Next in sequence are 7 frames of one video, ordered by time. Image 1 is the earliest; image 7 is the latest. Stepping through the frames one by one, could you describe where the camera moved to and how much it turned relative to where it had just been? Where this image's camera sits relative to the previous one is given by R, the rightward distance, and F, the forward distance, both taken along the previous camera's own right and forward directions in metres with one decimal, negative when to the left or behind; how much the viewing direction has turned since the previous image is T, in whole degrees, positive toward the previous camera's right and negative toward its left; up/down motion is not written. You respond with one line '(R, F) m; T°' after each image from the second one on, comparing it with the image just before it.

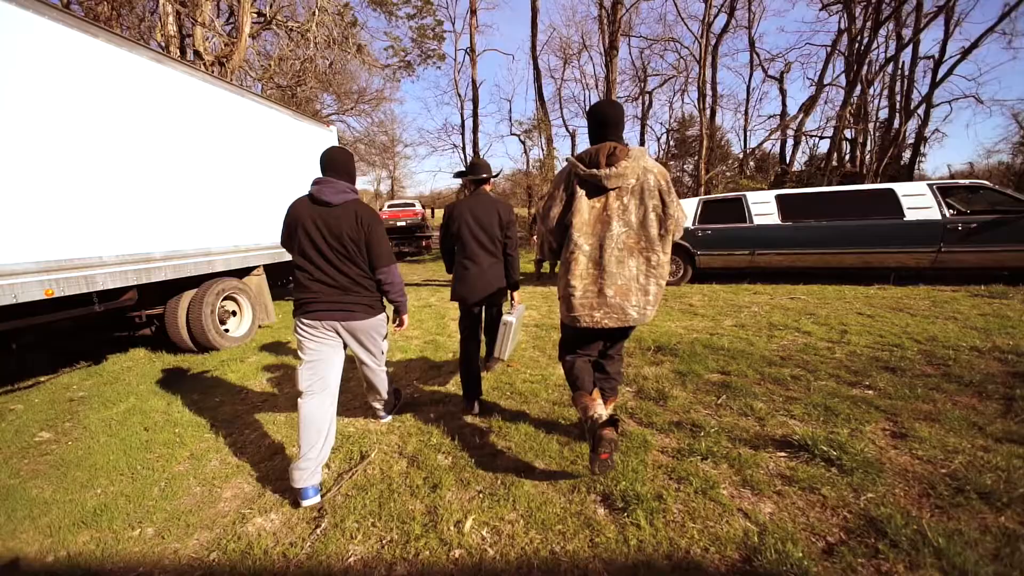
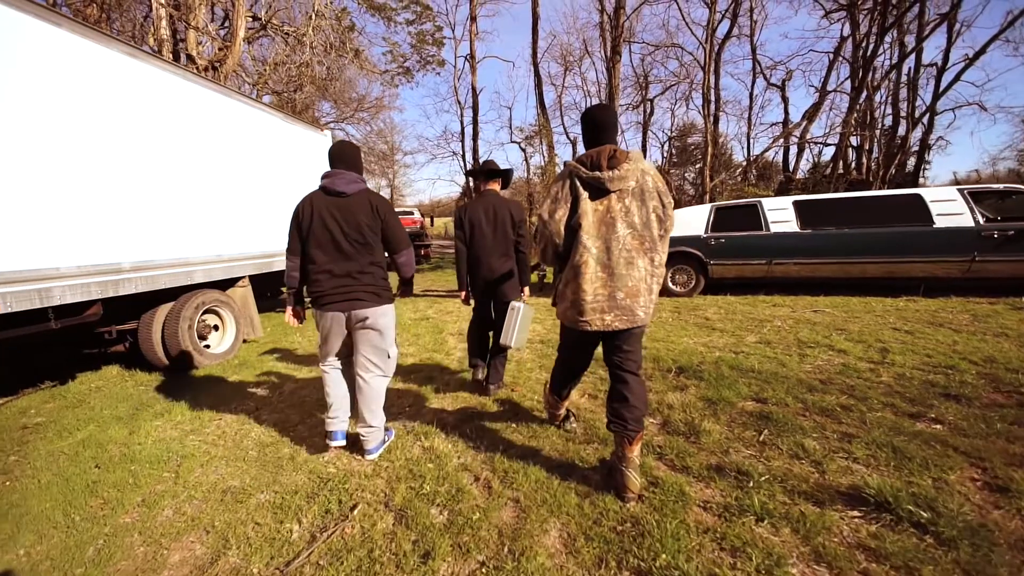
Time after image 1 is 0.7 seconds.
(0.0, +0.4) m; 0°
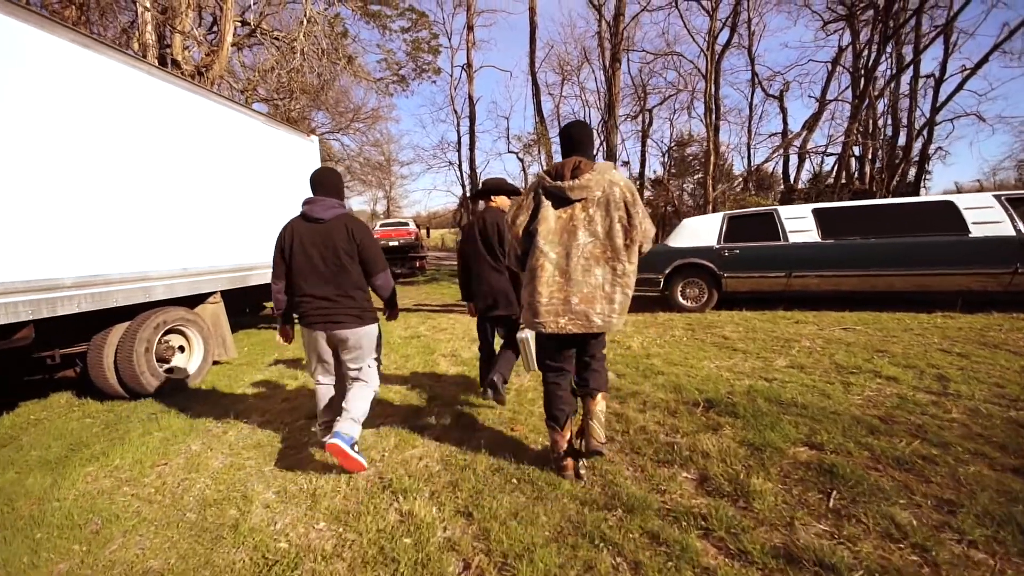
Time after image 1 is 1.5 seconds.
(0.0, +0.5) m; 0°
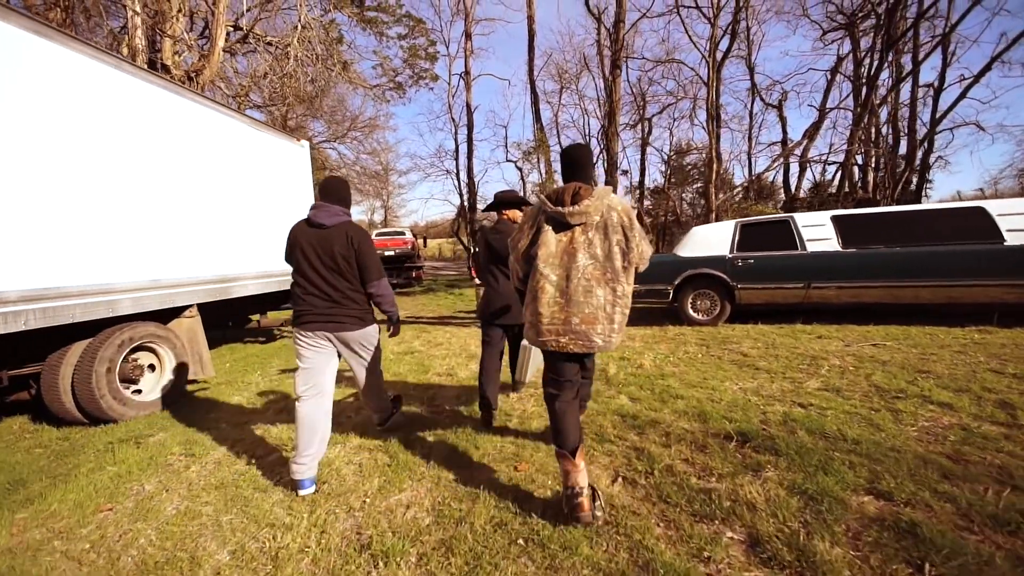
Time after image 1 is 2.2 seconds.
(0.0, +0.4) m; 0°
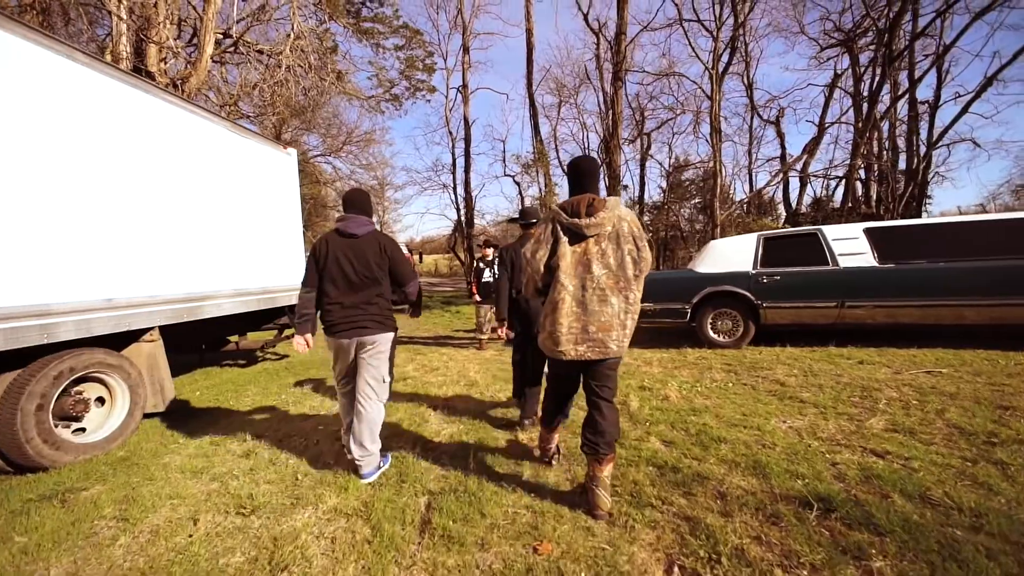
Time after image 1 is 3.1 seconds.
(-0.1, +0.6) m; +1°
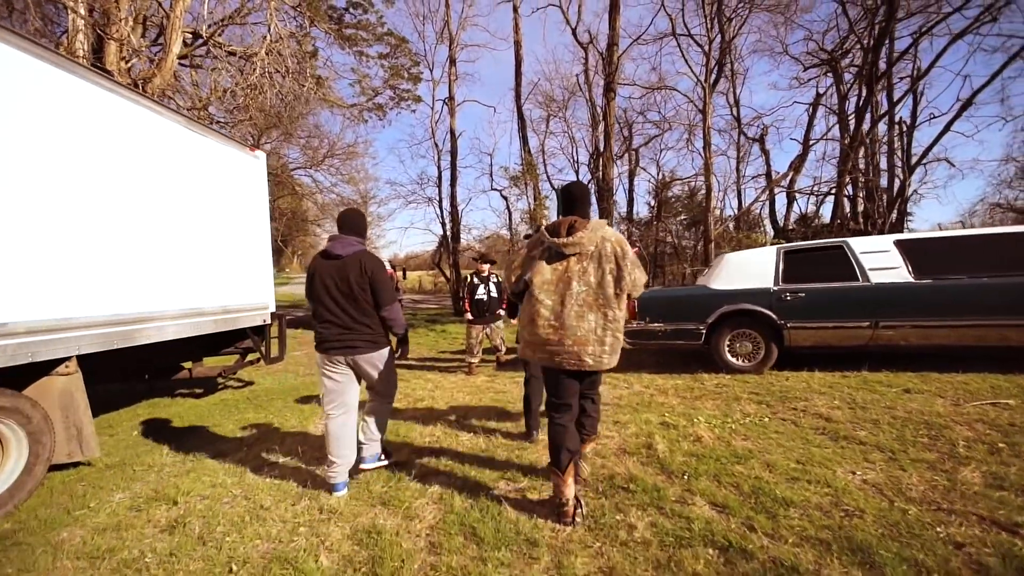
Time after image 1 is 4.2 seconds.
(-0.1, +0.7) m; +2°
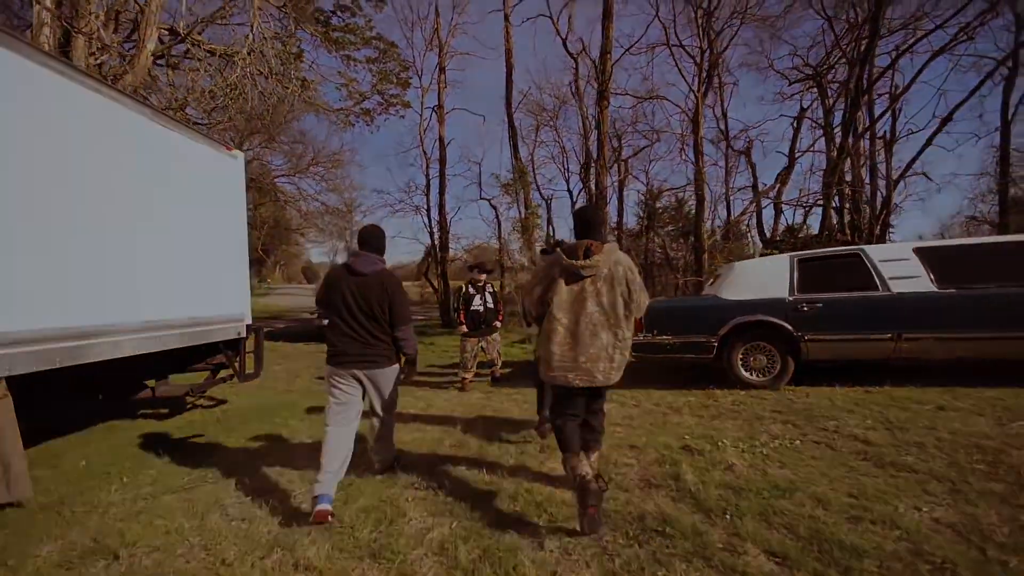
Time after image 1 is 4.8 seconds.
(-0.2, +0.4) m; +2°
